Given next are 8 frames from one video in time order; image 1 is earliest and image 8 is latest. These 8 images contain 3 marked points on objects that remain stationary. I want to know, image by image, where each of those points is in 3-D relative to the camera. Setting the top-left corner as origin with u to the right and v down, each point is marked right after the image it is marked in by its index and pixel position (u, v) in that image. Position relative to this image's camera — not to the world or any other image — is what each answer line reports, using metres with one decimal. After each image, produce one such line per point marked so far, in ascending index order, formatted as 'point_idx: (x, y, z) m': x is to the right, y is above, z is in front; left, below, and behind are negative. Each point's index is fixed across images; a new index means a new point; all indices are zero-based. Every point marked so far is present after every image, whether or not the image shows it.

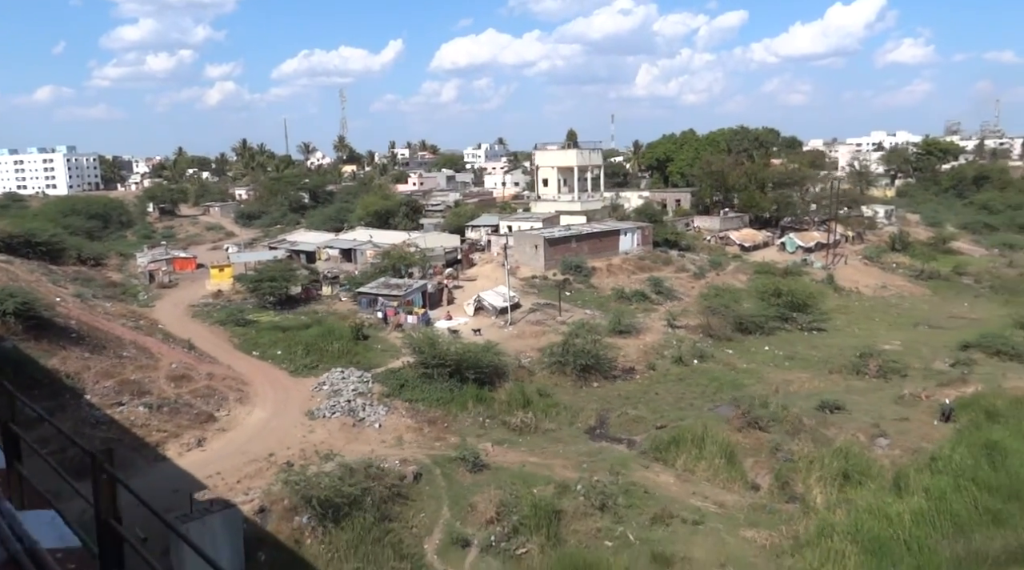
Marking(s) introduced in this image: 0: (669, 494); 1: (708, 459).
0: (+2.2, -2.9, +11.9) m
1: (+3.0, -2.6, +12.7) m
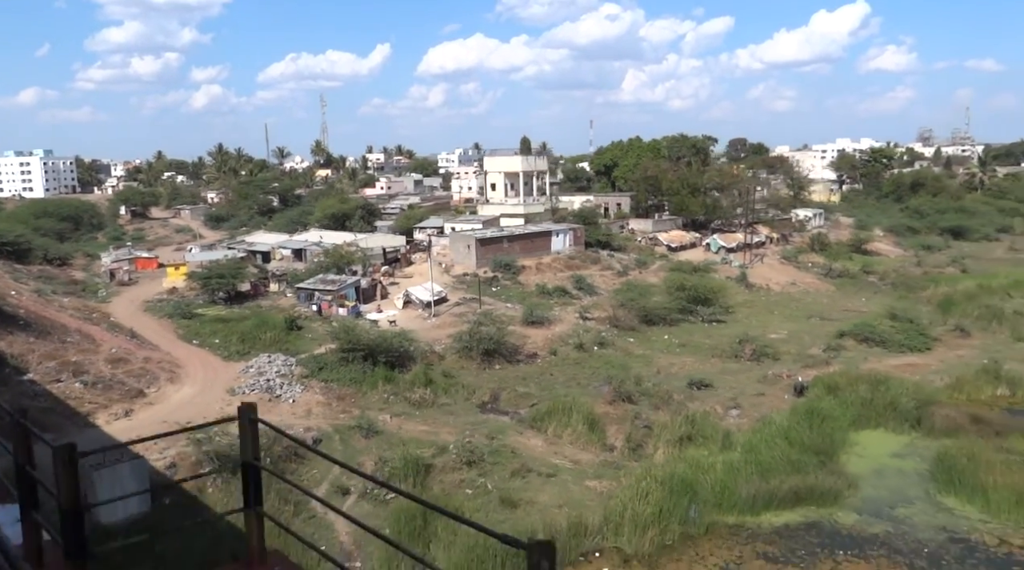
0: (+0.4, -2.8, +13.8) m
1: (+1.1, -2.4, +14.6) m
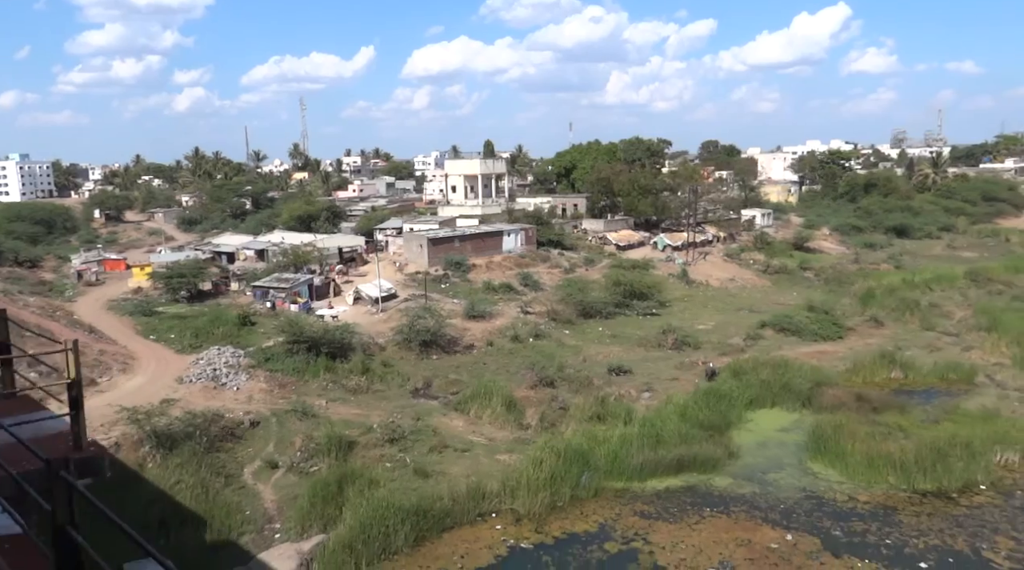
0: (-1.0, -2.6, +15.1) m
1: (-0.4, -2.3, +15.9) m
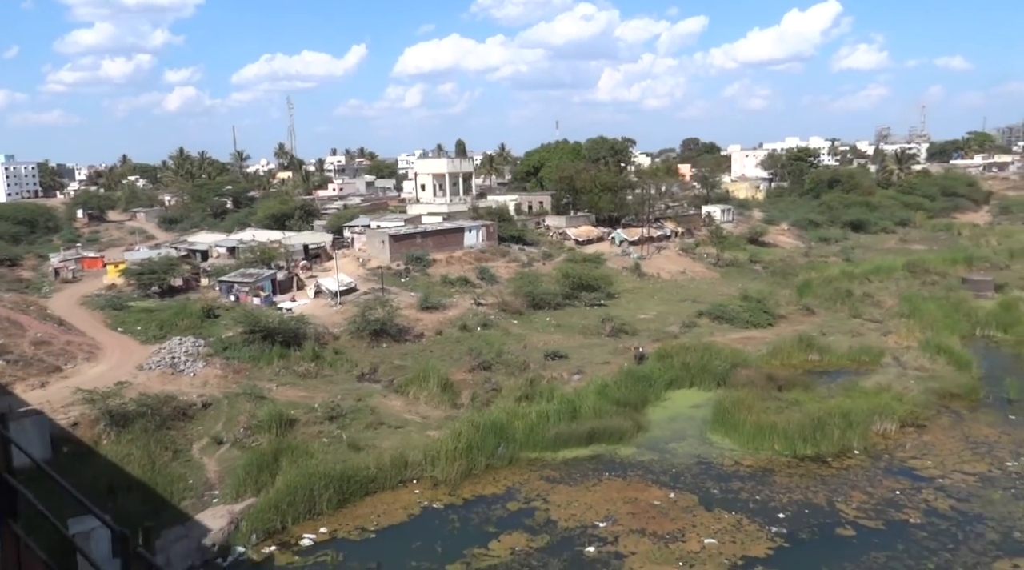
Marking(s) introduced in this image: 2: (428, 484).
0: (-2.3, -2.4, +16.3) m
1: (-1.7, -2.1, +17.1) m
2: (-1.3, -3.1, +13.0) m
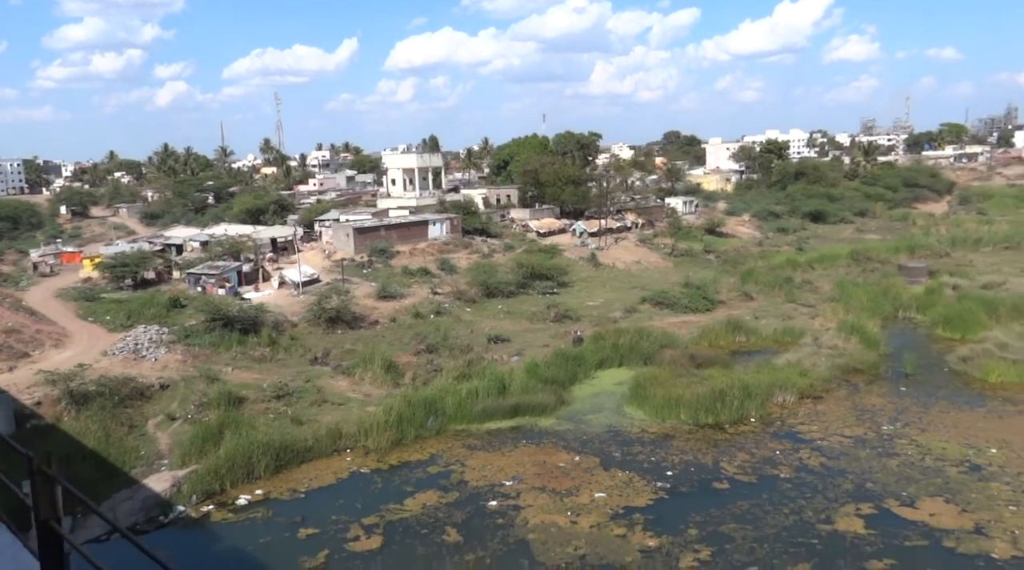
0: (-3.7, -2.2, +17.5) m
1: (-3.0, -1.8, +18.3) m
2: (-2.6, -2.8, +14.3) m
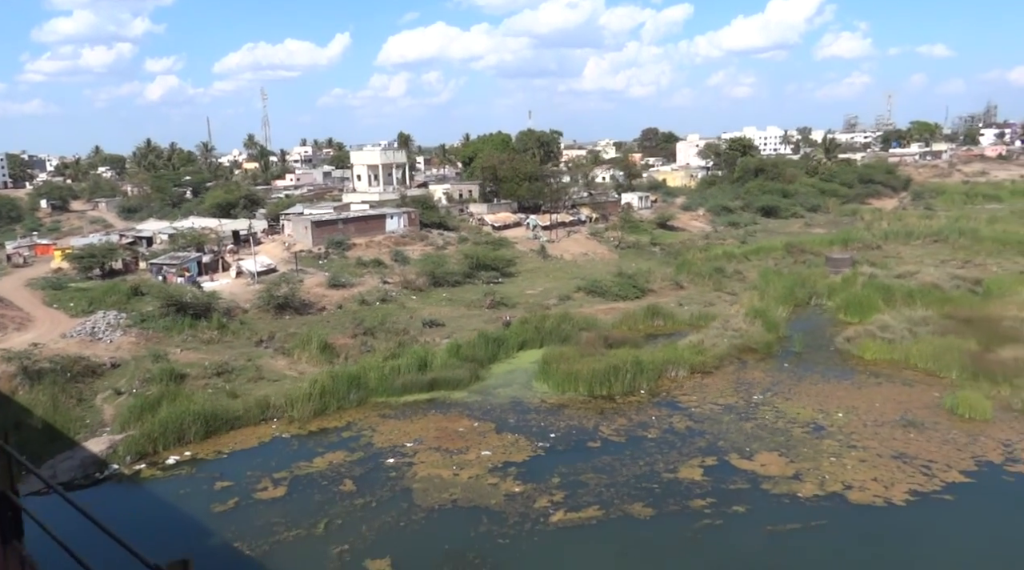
0: (-5.4, -1.9, +19.0) m
1: (-4.7, -1.5, +19.8) m
2: (-4.2, -2.5, +15.8) m
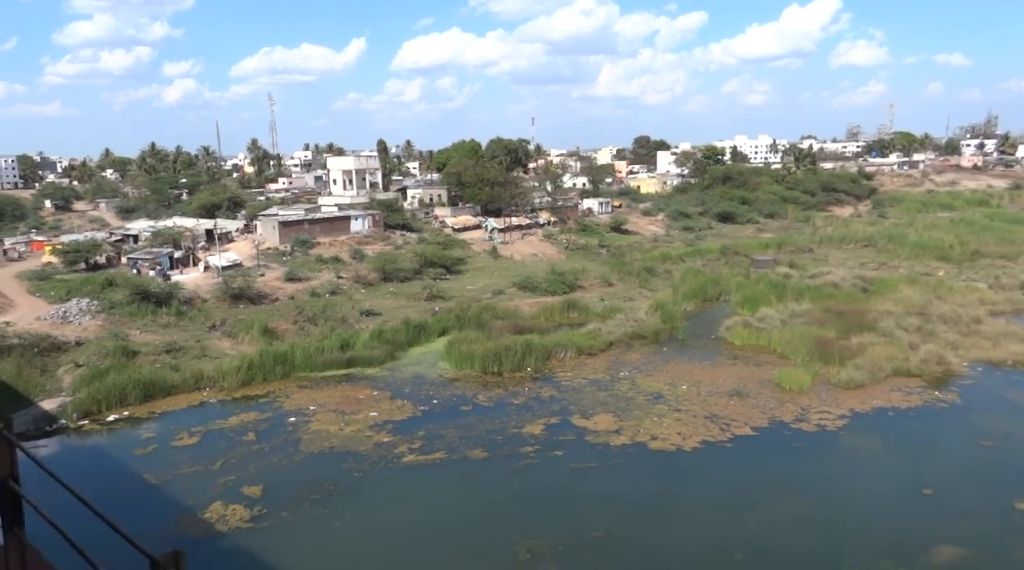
0: (-7.5, -1.6, +21.5) m
1: (-6.9, -1.2, +22.3) m
2: (-6.4, -2.3, +18.3) m
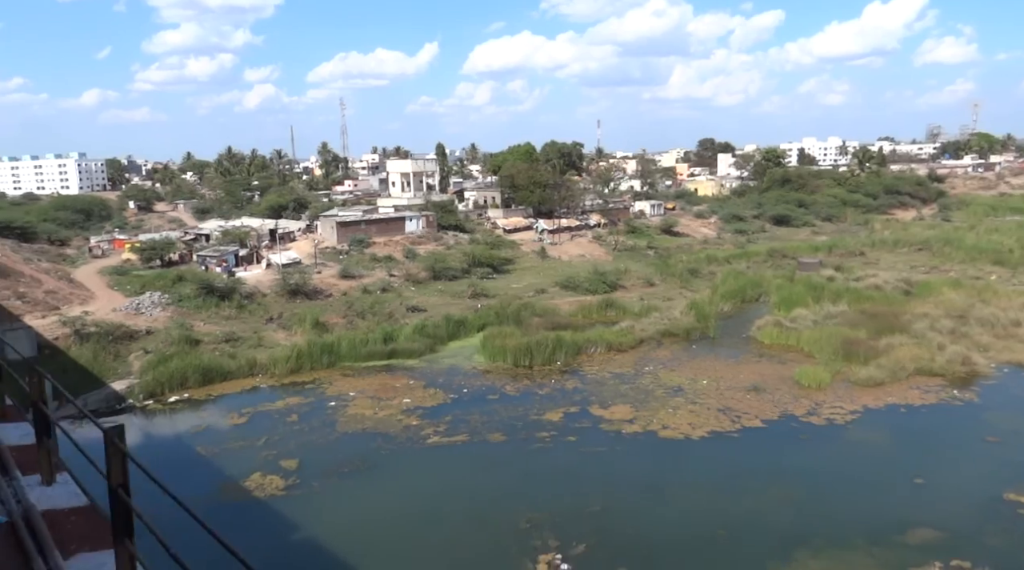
0: (-6.6, -1.5, +23.0) m
1: (-5.8, -1.1, +23.7) m
2: (-5.7, -2.1, +19.7) m
